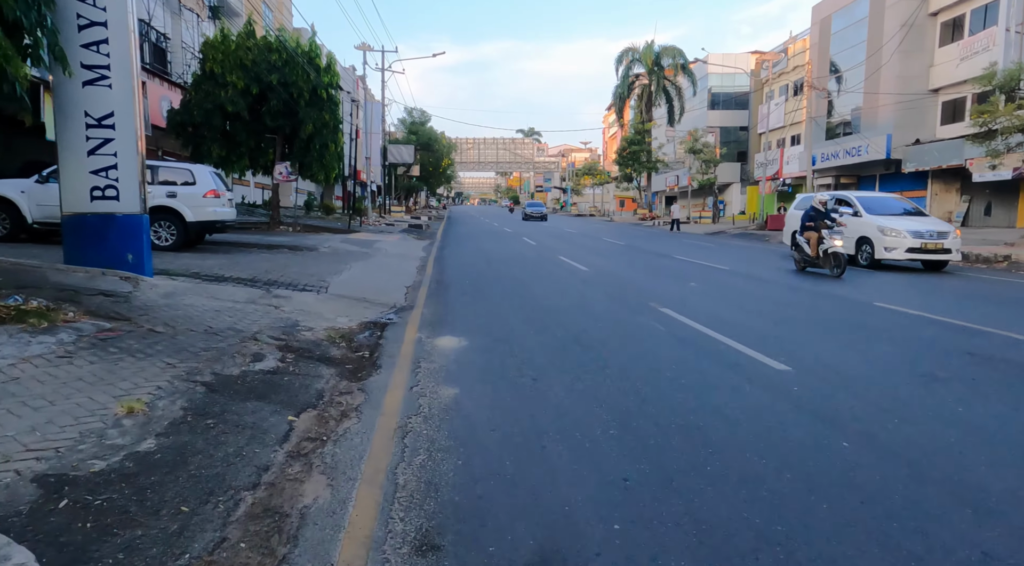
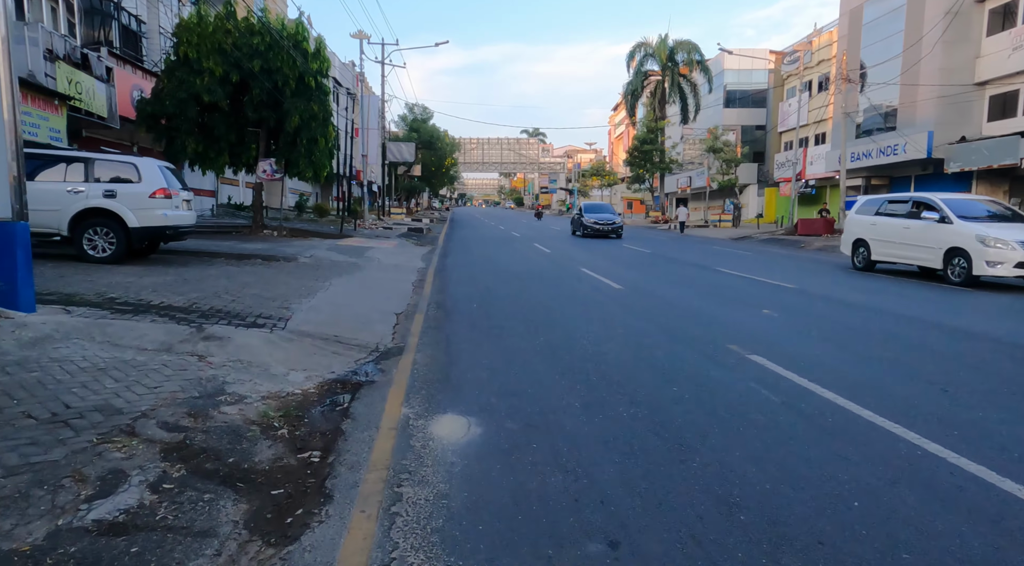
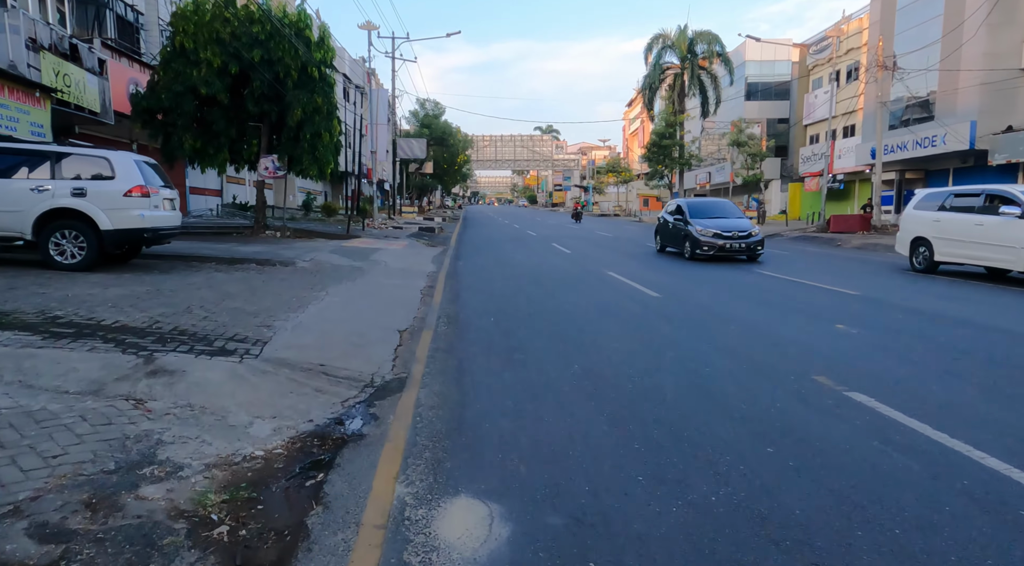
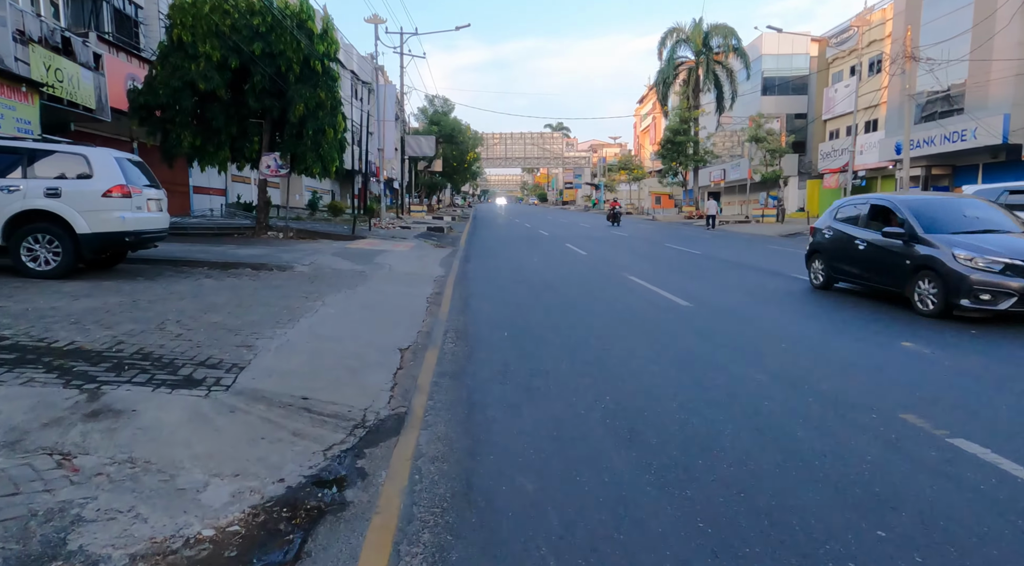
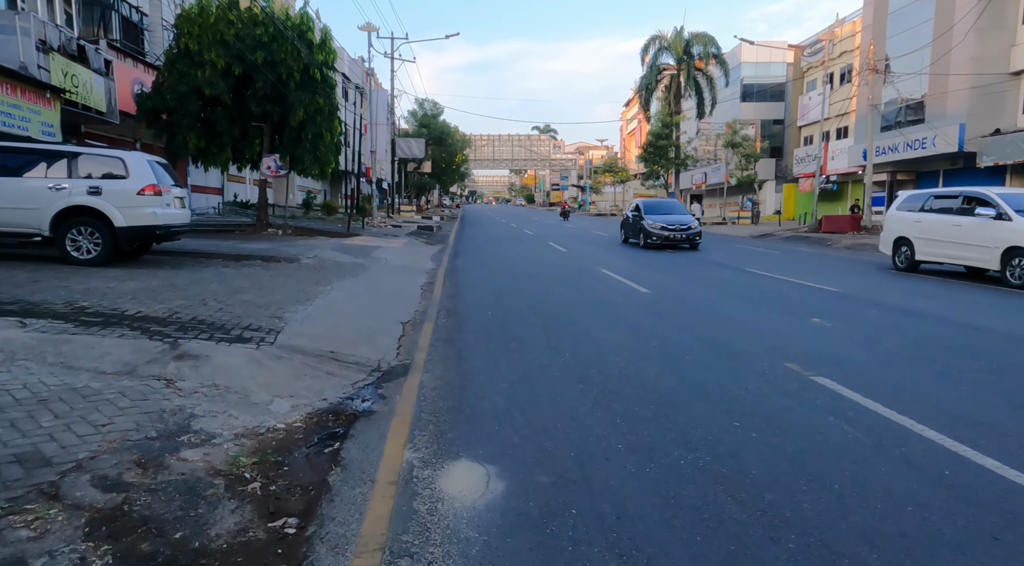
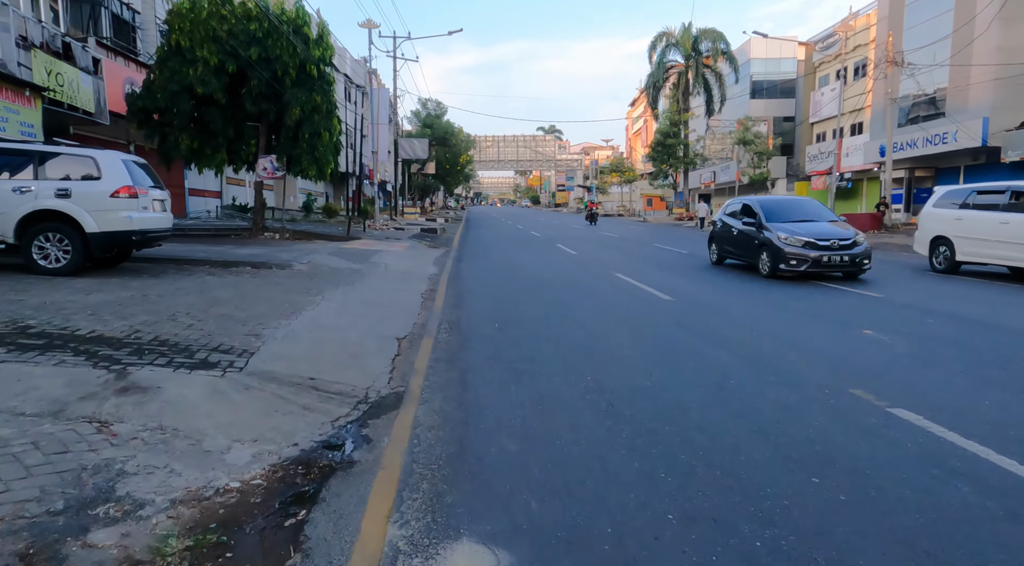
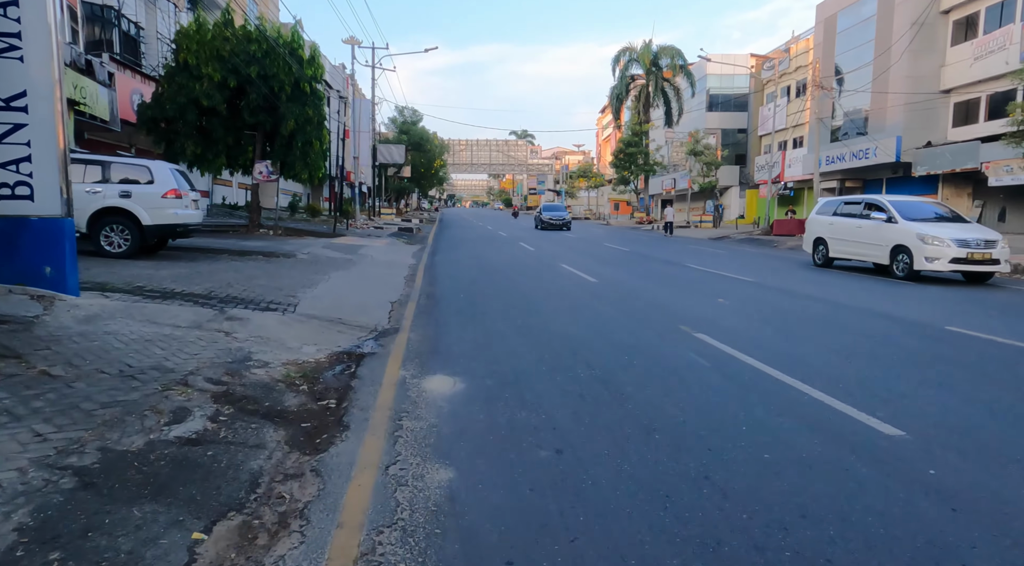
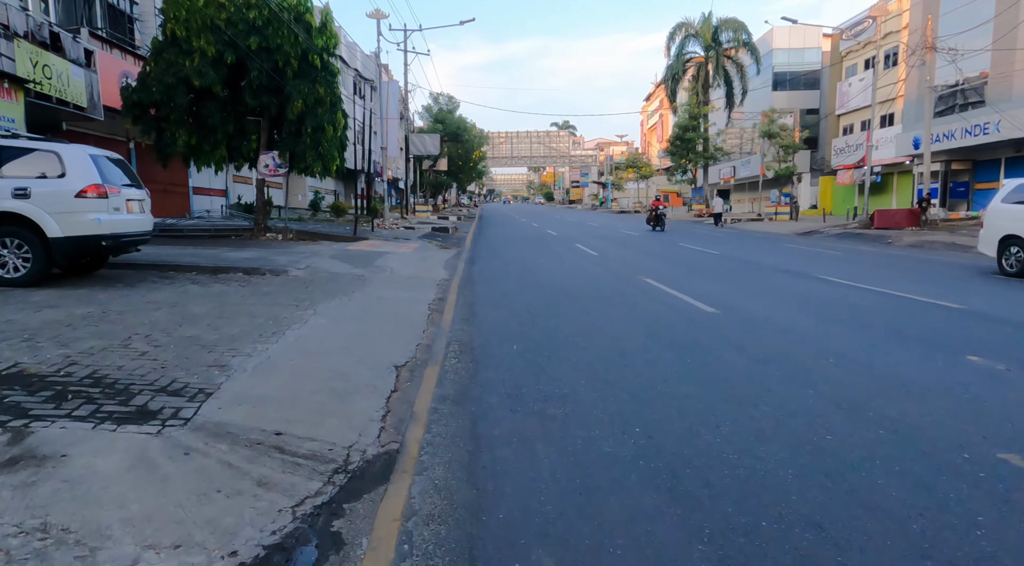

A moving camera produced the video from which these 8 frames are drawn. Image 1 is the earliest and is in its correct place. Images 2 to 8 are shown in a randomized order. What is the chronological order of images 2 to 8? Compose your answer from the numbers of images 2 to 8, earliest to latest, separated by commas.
7, 2, 5, 3, 6, 4, 8
